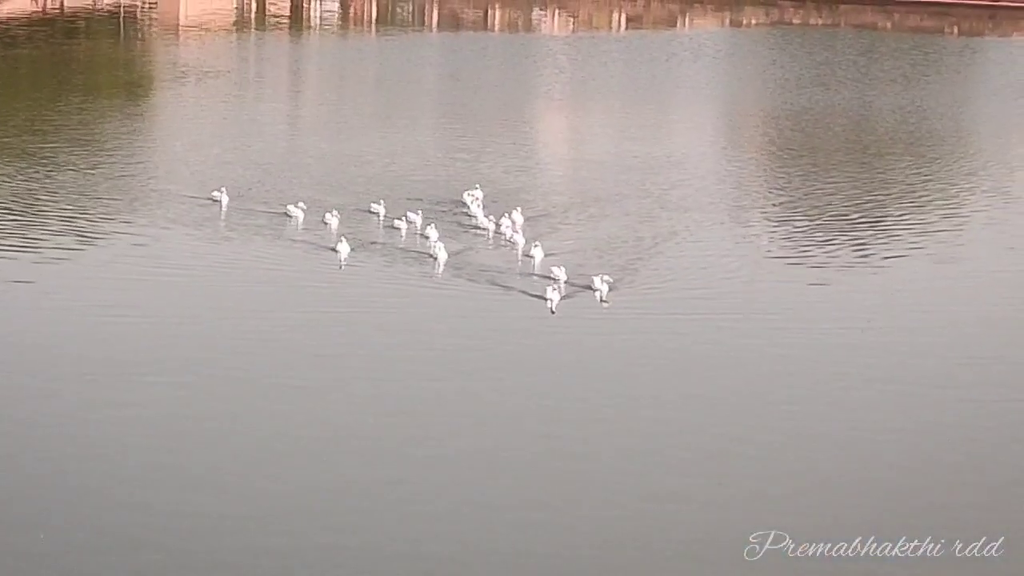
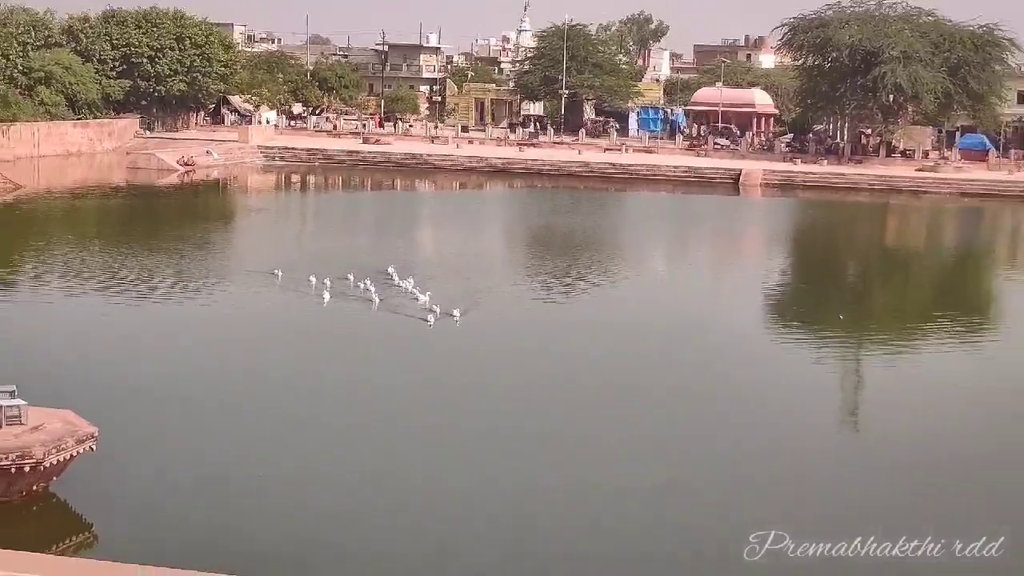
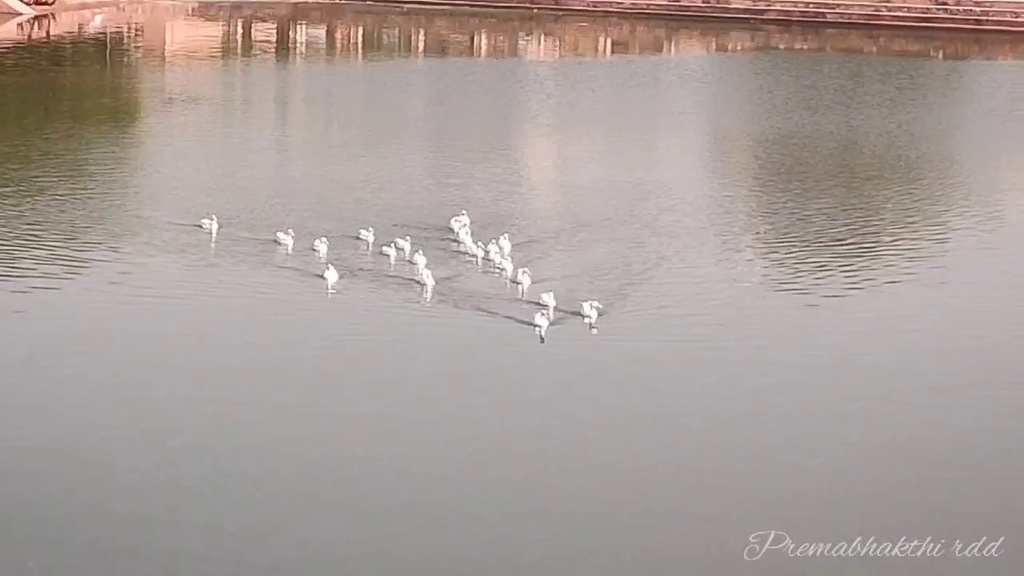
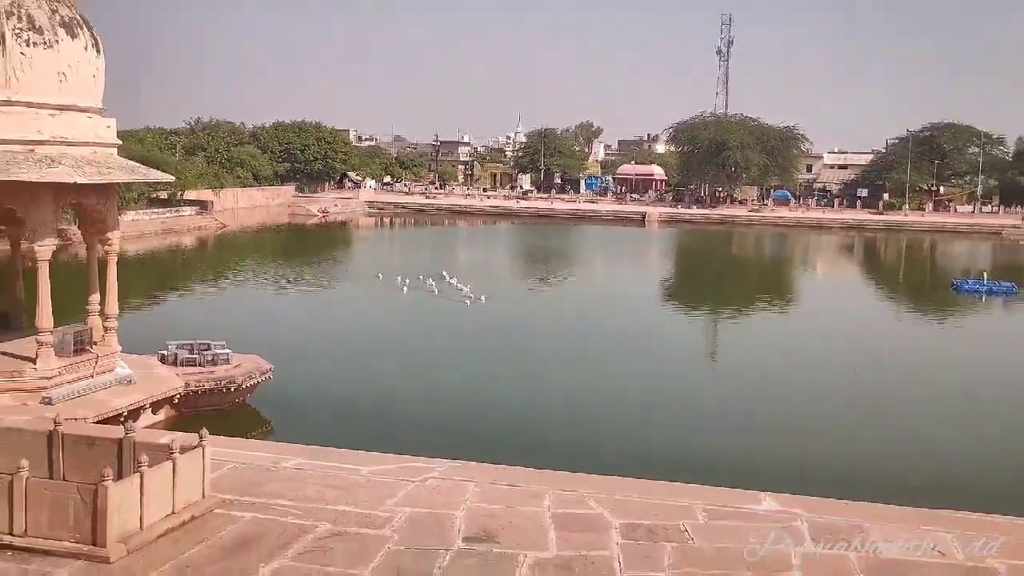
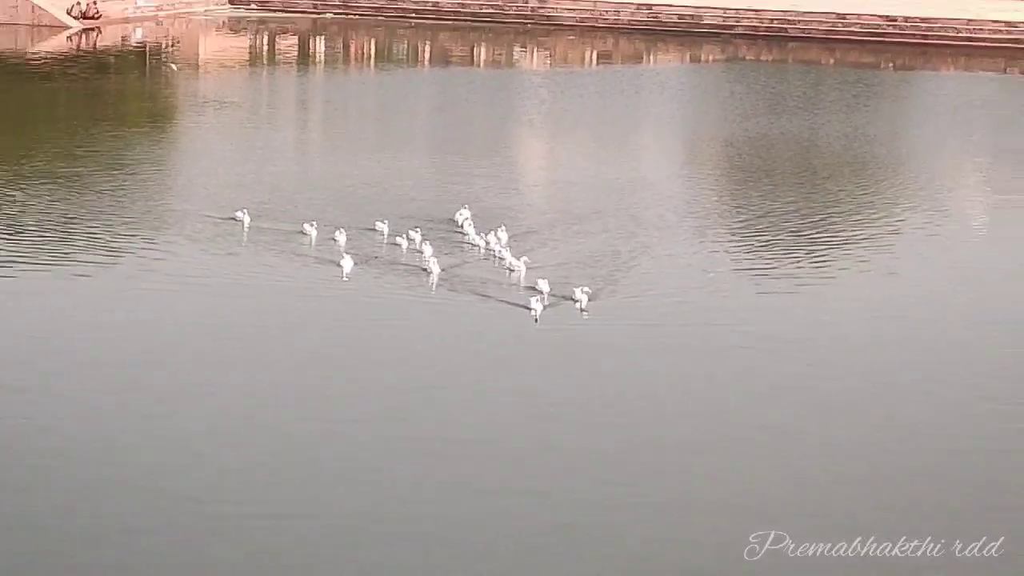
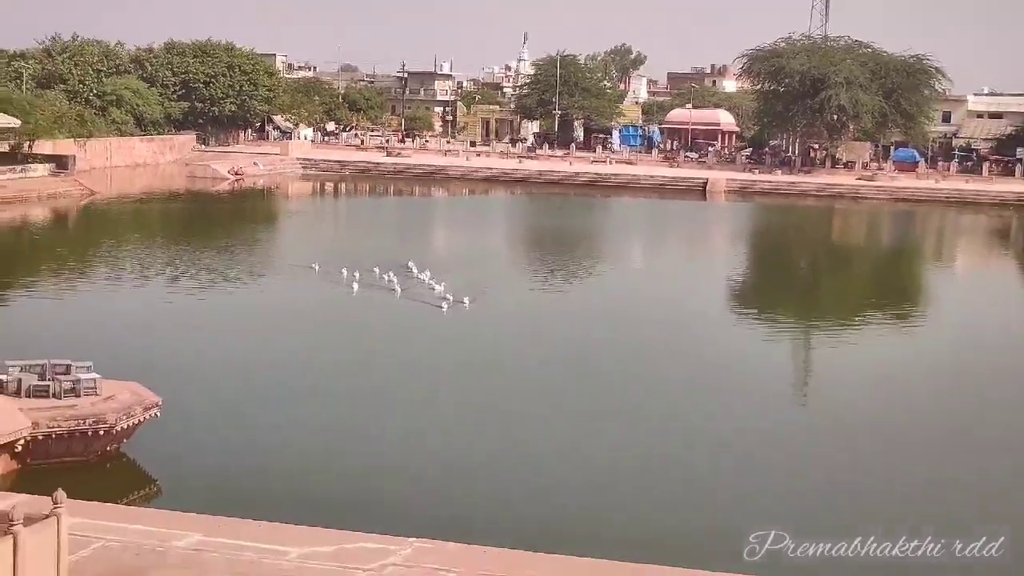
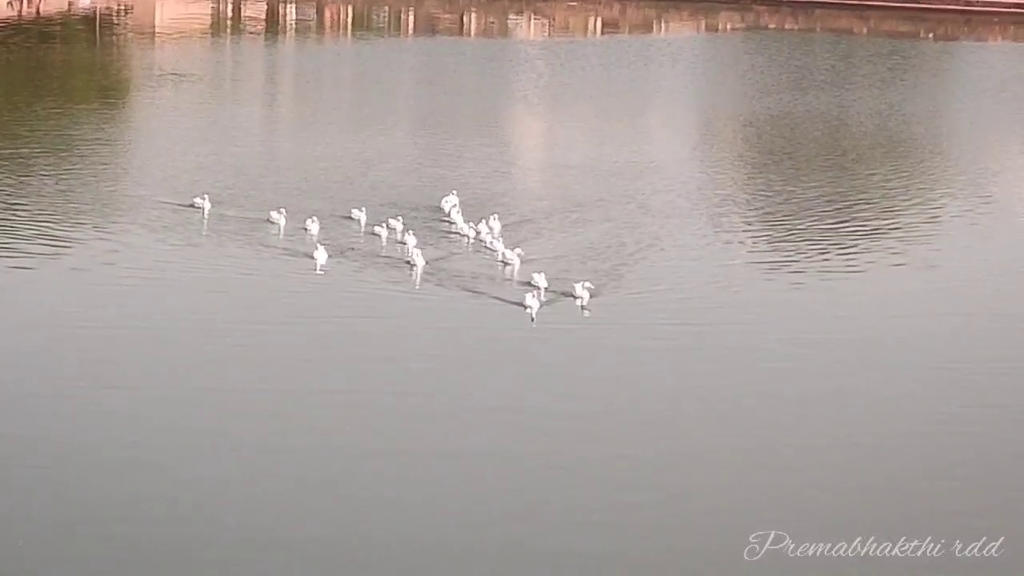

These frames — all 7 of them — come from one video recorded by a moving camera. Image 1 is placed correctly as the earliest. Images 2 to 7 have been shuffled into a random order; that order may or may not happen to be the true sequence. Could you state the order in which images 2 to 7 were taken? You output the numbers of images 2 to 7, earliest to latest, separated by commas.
3, 7, 5, 2, 6, 4
